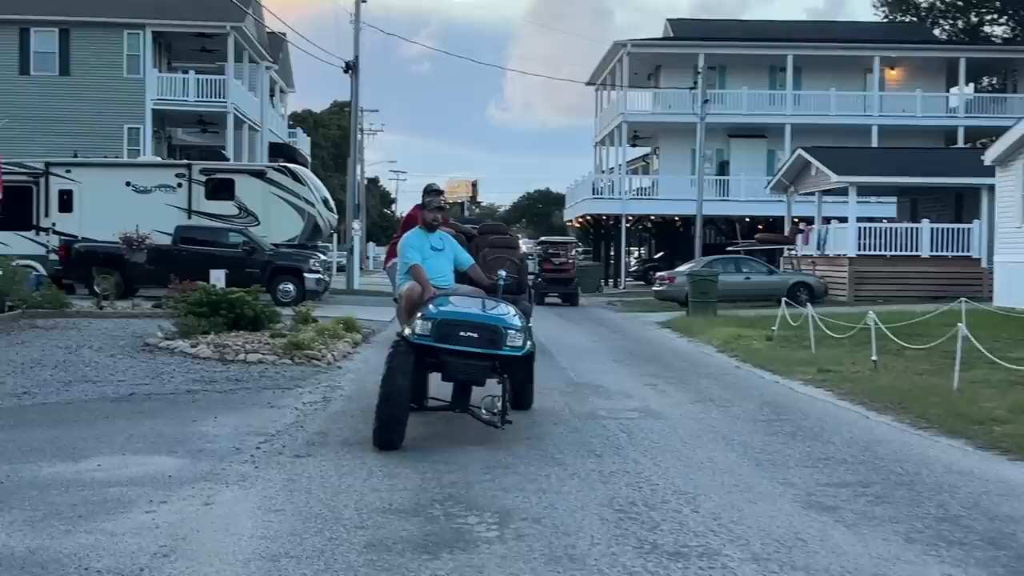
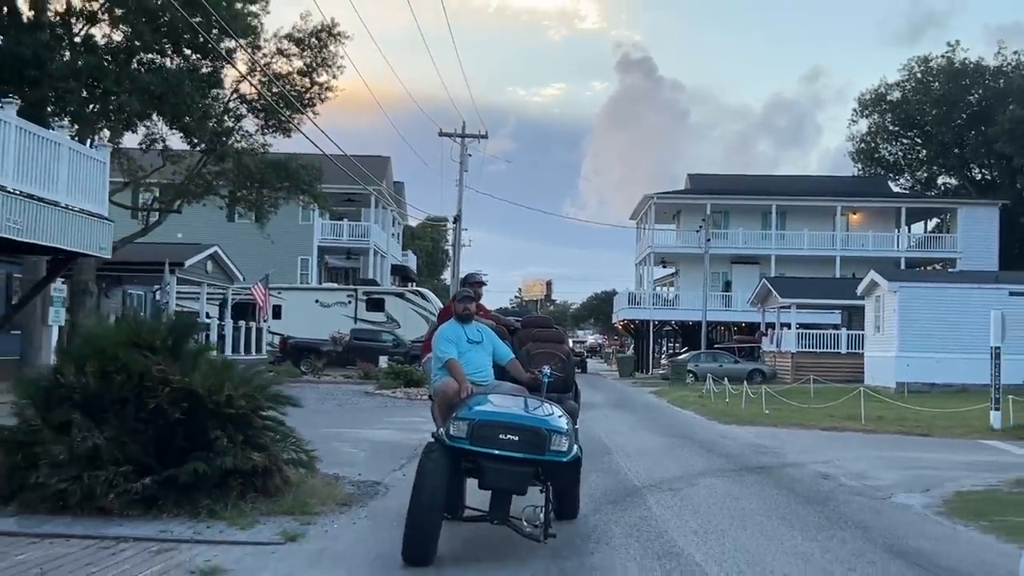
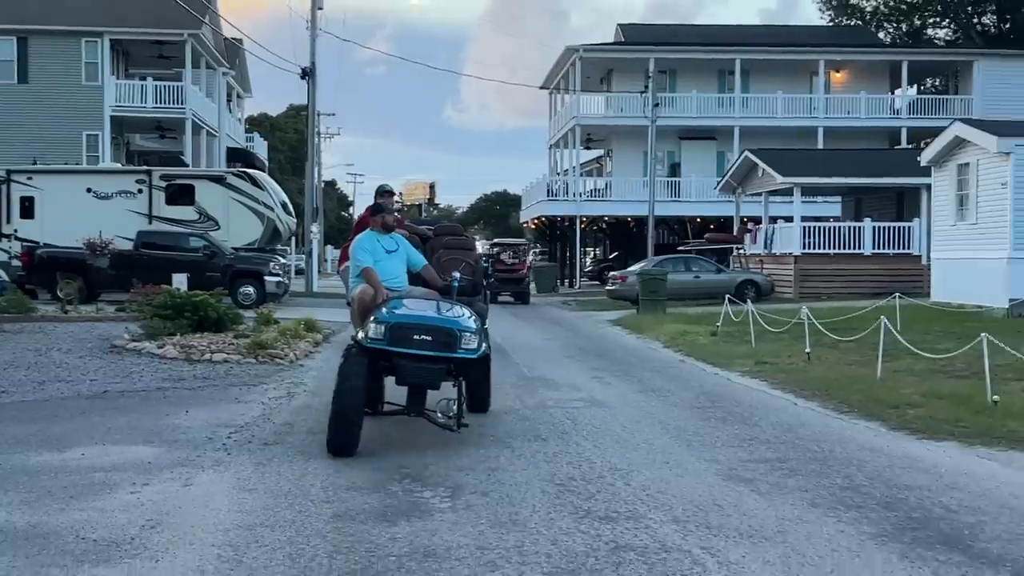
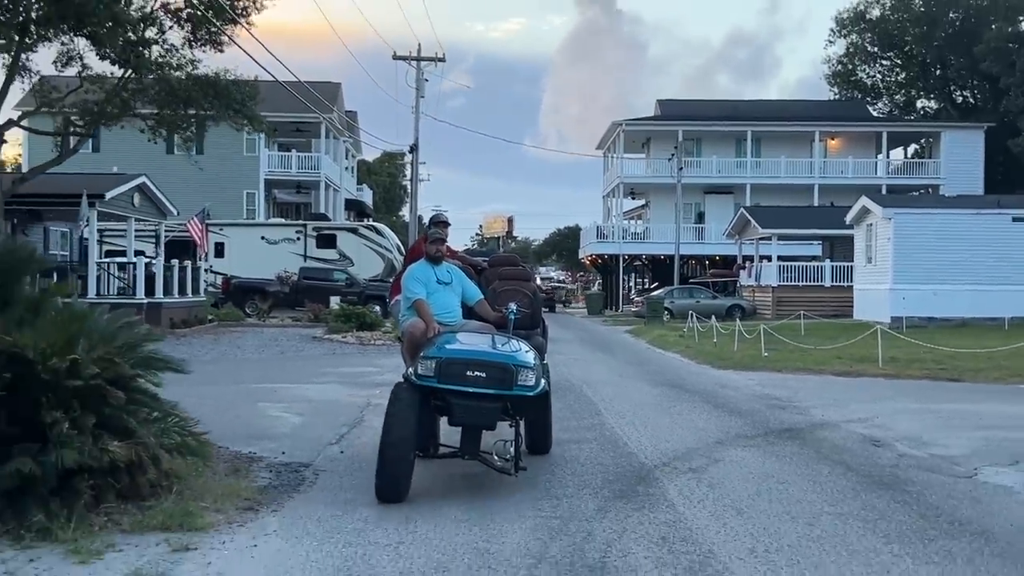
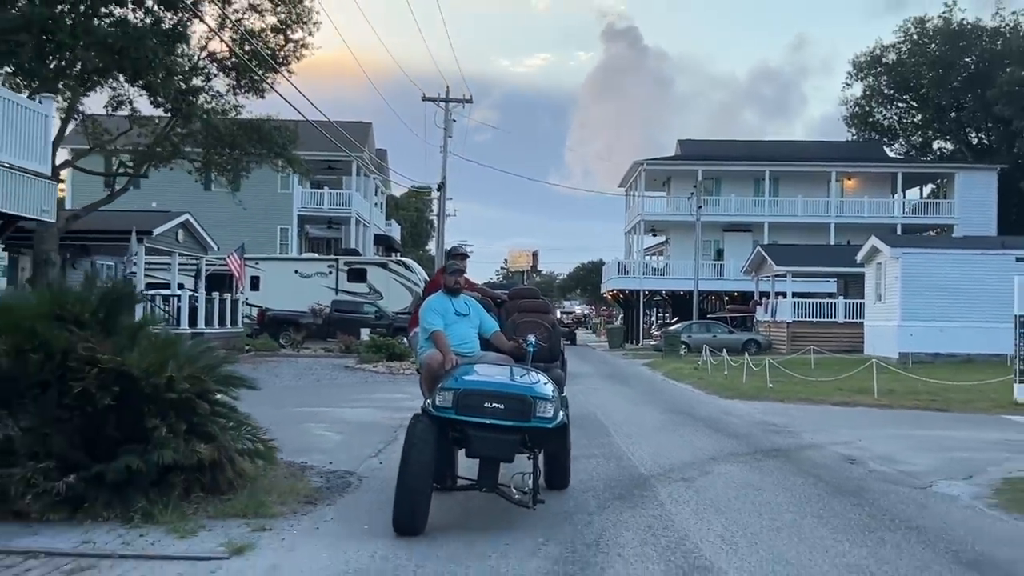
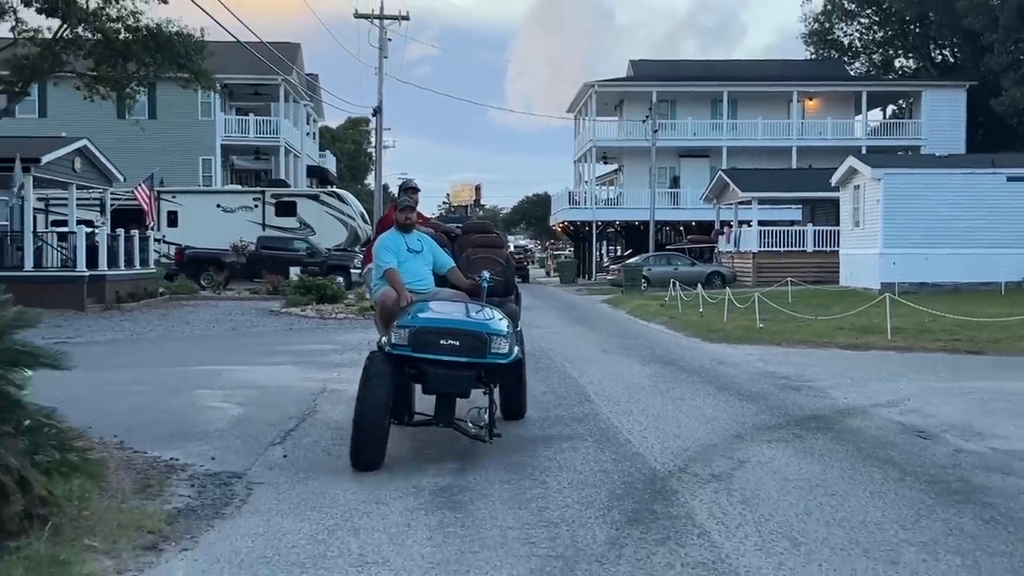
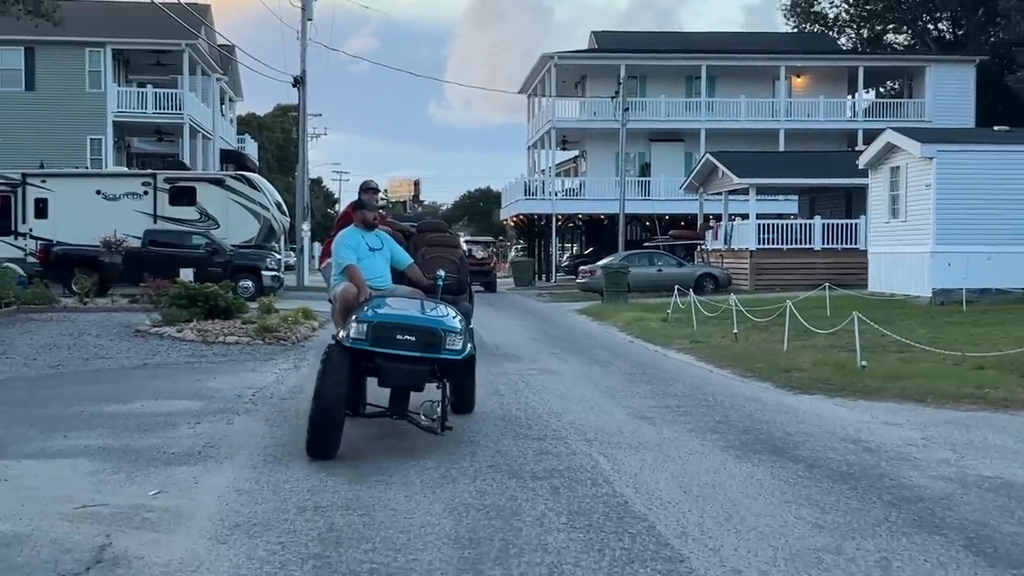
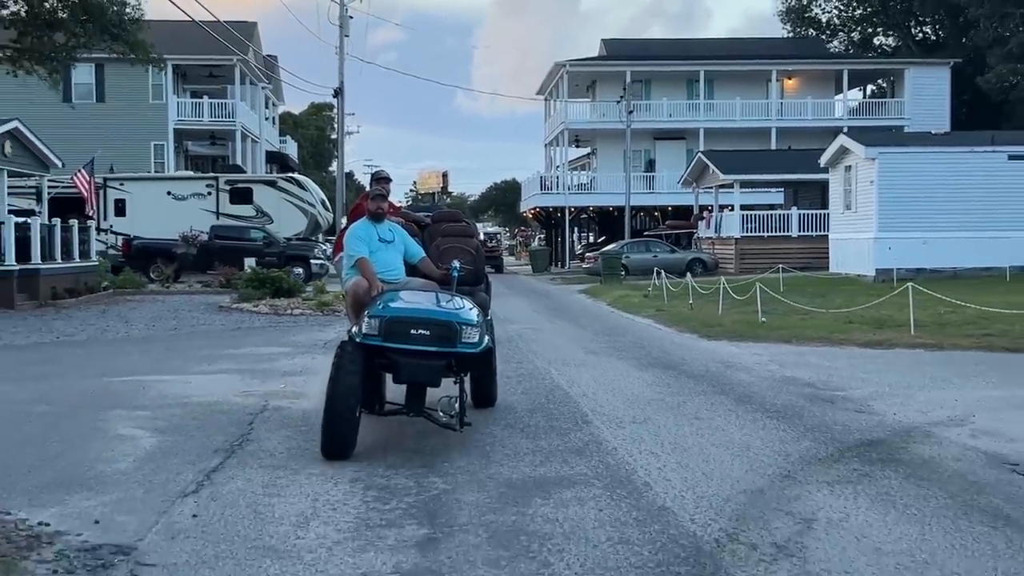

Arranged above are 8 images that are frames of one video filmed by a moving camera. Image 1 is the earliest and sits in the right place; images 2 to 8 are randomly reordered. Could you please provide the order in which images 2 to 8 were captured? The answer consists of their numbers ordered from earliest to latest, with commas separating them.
3, 7, 8, 6, 4, 5, 2
